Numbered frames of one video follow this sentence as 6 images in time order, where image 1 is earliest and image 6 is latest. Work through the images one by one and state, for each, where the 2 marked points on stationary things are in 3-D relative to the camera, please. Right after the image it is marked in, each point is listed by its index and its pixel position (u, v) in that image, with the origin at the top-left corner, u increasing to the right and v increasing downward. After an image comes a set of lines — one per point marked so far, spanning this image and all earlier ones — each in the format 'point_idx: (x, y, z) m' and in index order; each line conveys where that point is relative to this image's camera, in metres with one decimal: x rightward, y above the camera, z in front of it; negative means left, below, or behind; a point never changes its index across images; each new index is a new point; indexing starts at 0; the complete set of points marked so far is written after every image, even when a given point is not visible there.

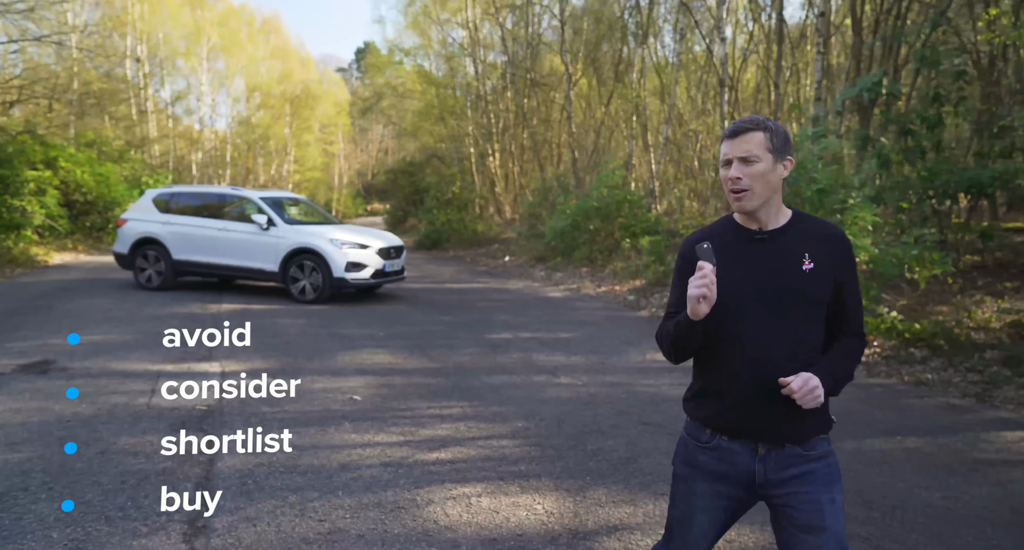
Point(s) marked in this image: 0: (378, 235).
0: (-2.2, +0.7, +12.3) m
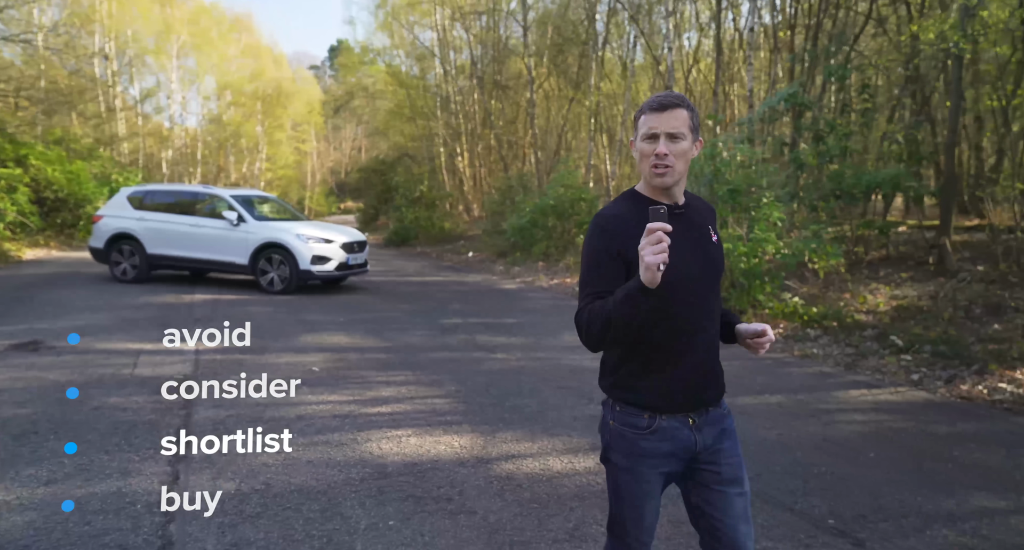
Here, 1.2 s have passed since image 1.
0: (-3.1, +0.8, +13.2) m
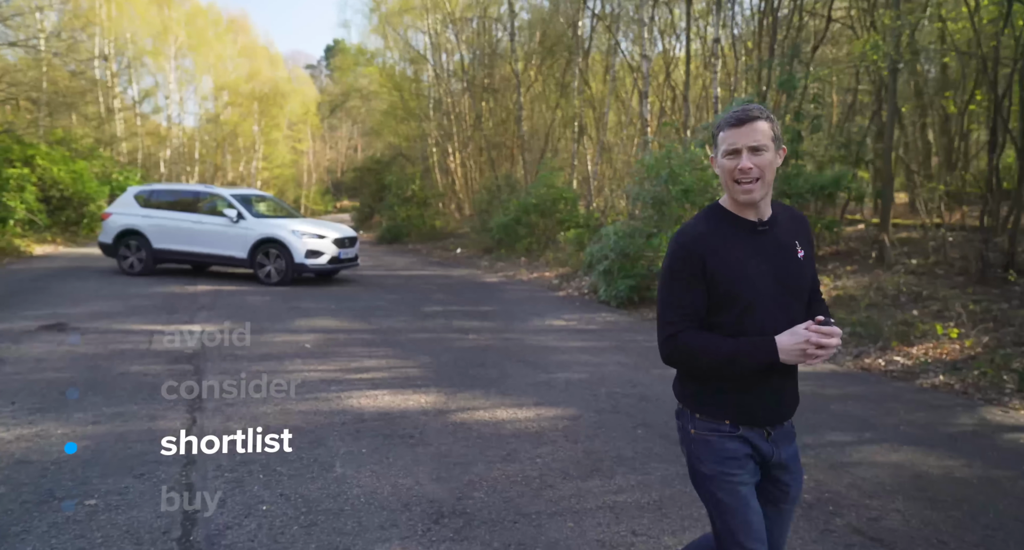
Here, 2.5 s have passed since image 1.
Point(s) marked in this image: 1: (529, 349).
0: (-3.5, +0.9, +14.3) m
1: (+0.2, -0.9, +8.6) m
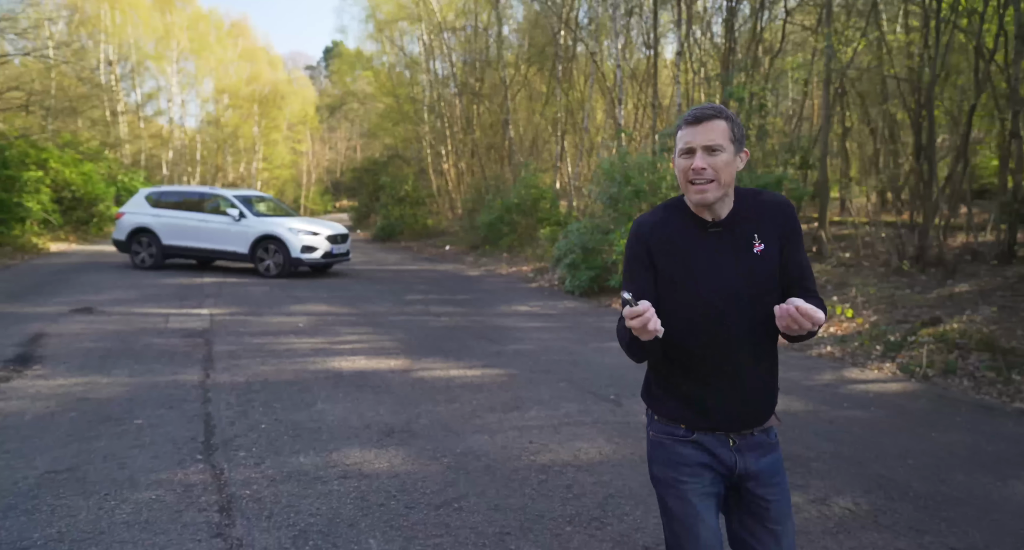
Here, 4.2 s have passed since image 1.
0: (-3.9, +1.1, +15.7) m
1: (-0.3, -0.7, +10.0) m
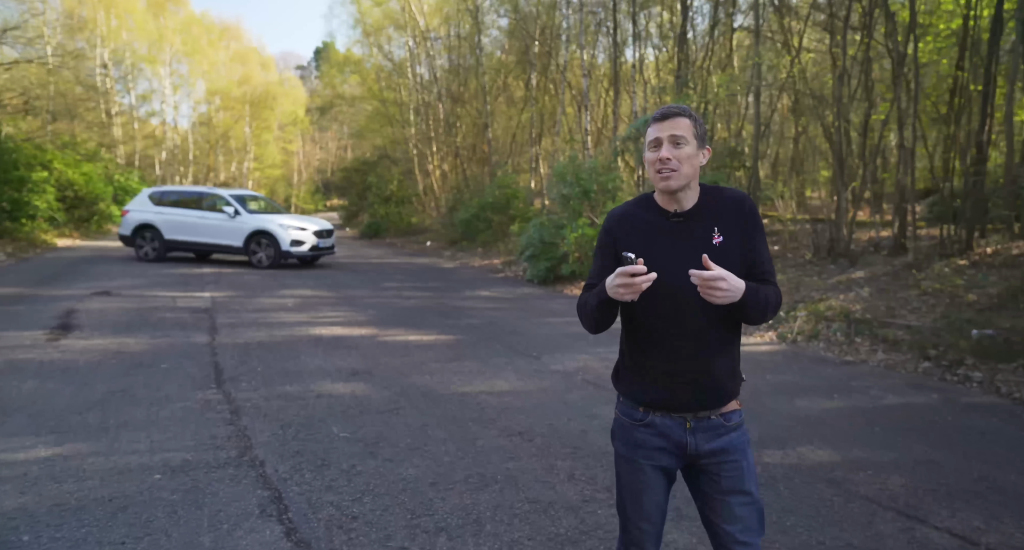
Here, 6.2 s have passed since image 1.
0: (-4.7, +1.3, +17.4) m
1: (-0.9, -0.5, +11.7) m
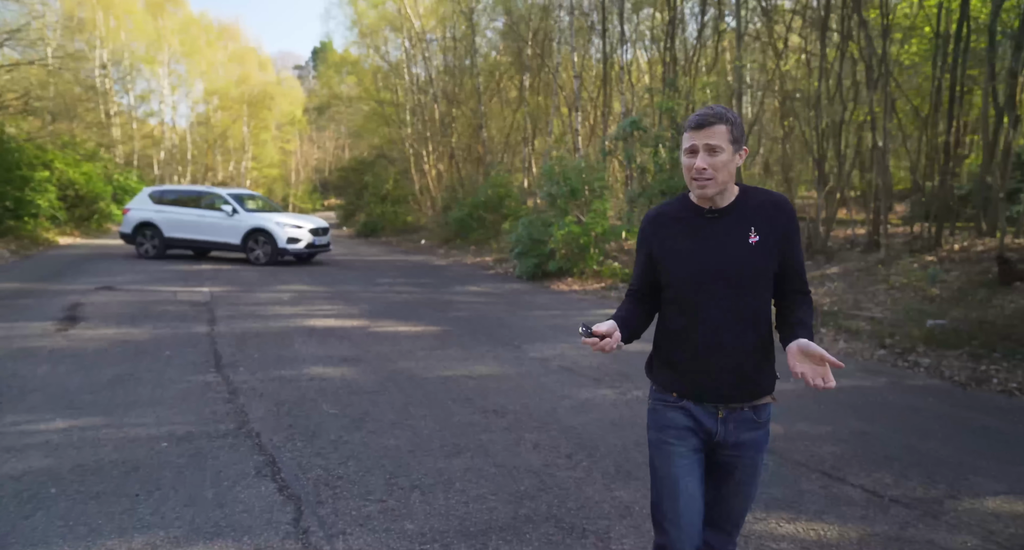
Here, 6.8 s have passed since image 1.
0: (-4.9, +1.3, +17.8) m
1: (-1.2, -0.5, +12.1) m
